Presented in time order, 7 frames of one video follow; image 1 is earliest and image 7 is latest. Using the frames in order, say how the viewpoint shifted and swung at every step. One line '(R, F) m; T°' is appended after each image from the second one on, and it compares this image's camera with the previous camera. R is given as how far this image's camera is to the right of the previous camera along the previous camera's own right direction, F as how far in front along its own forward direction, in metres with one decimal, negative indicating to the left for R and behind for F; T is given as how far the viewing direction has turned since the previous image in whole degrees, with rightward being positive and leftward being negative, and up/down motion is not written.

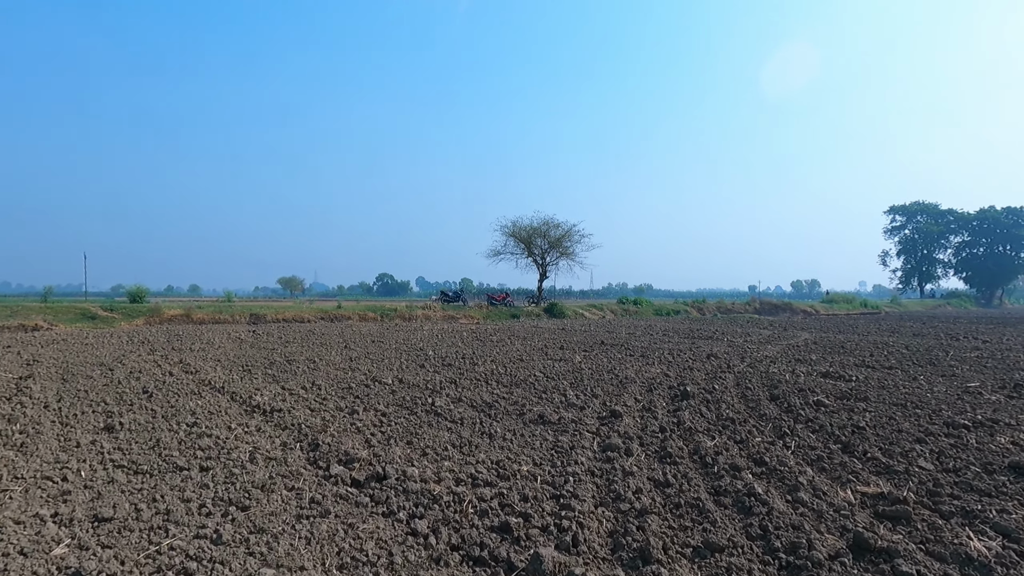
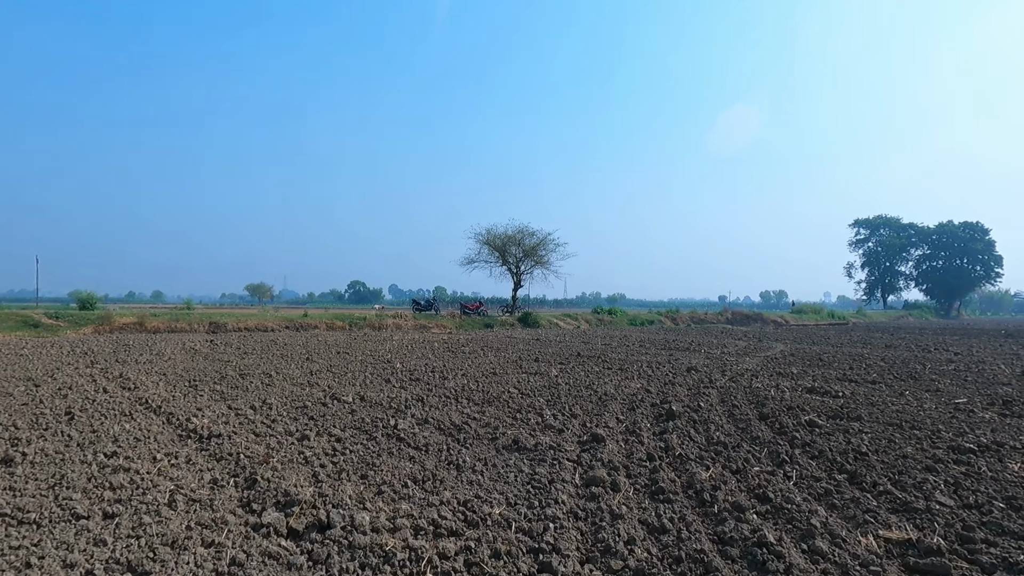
(0.0, +0.8) m; +3°
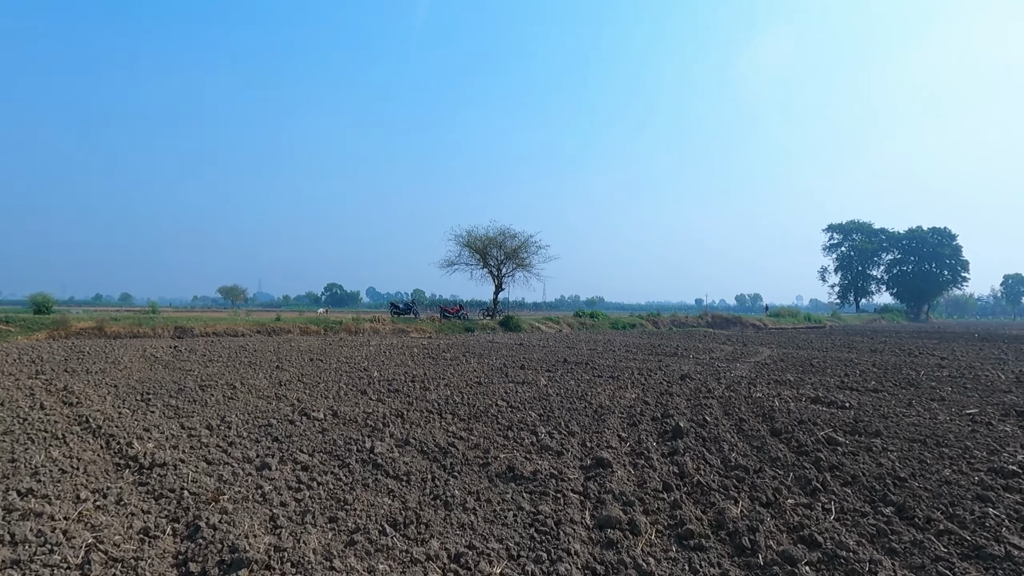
(-0.2, +0.9) m; +2°
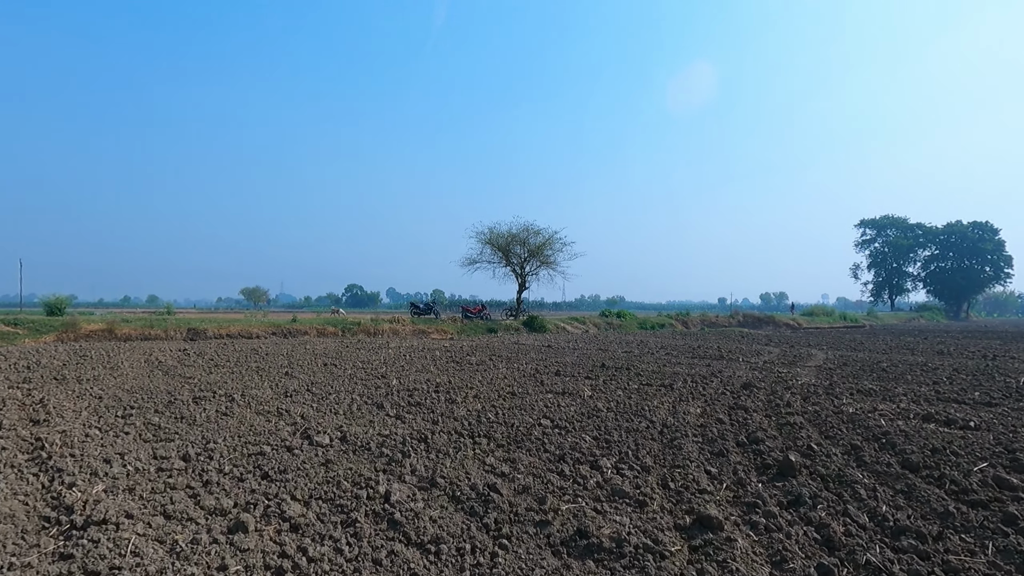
(-0.4, +1.8) m; -2°
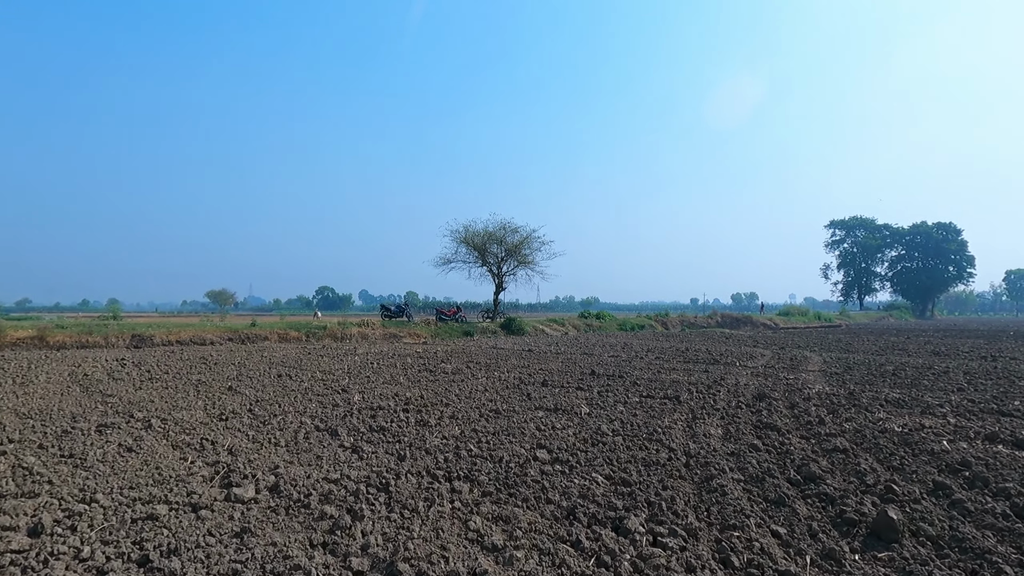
(-0.2, +1.8) m; +3°
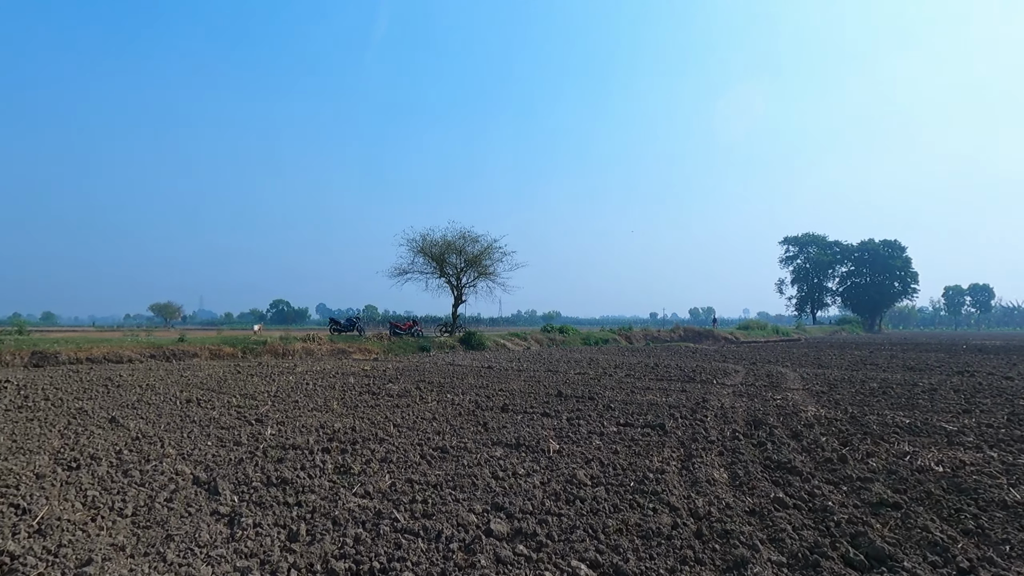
(+0.2, +1.9) m; +4°
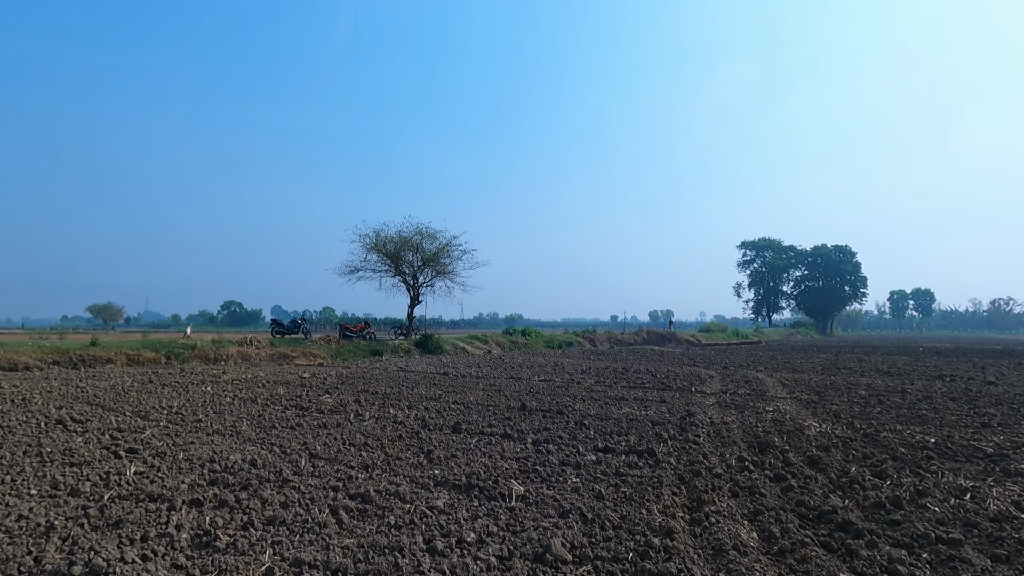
(+0.1, +2.0) m; +4°
